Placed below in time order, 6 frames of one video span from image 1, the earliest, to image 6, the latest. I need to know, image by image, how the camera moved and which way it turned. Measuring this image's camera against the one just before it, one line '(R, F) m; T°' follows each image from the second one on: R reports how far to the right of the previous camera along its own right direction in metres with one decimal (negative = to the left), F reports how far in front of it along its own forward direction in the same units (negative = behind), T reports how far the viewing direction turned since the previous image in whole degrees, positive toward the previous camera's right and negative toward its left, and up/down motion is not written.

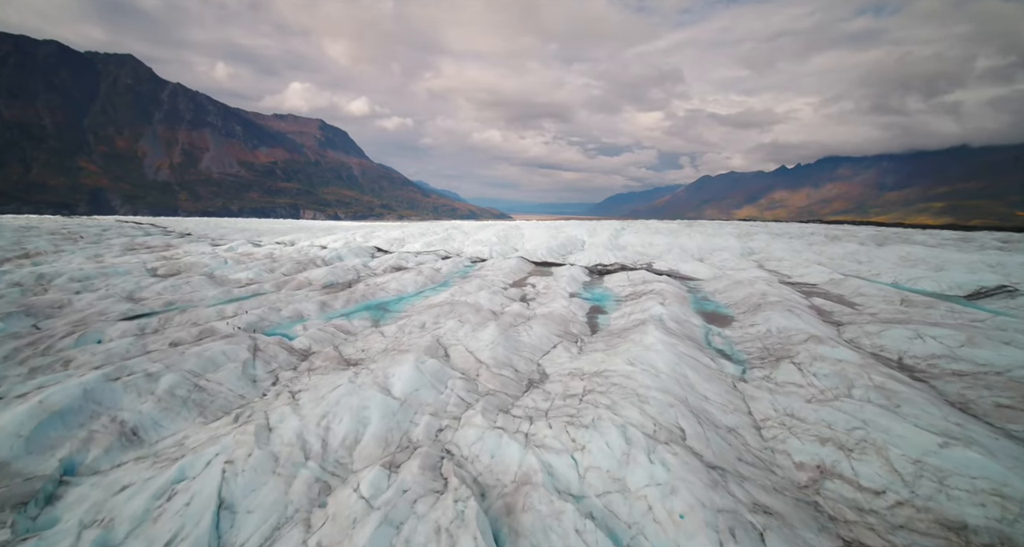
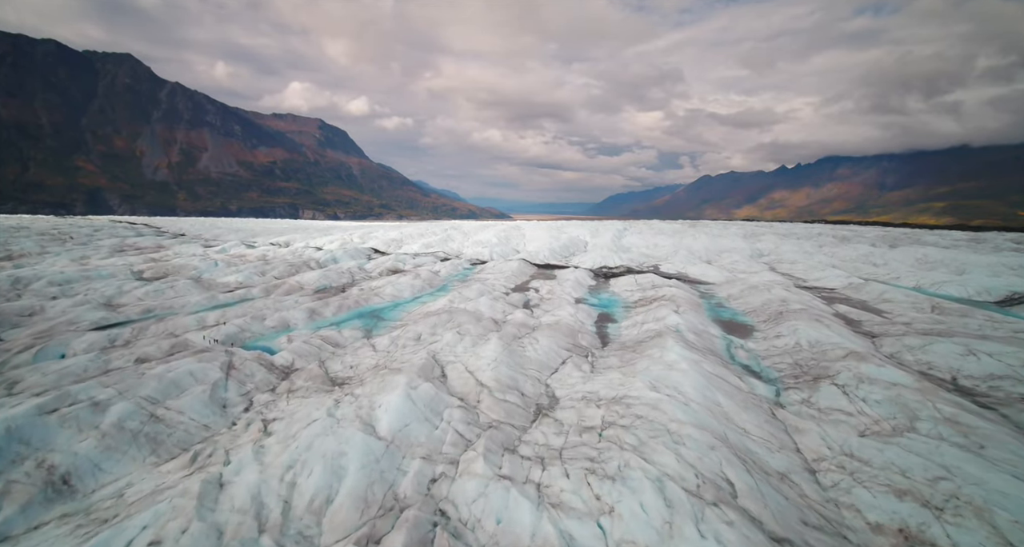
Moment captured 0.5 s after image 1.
(-0.2, +2.0) m; 0°
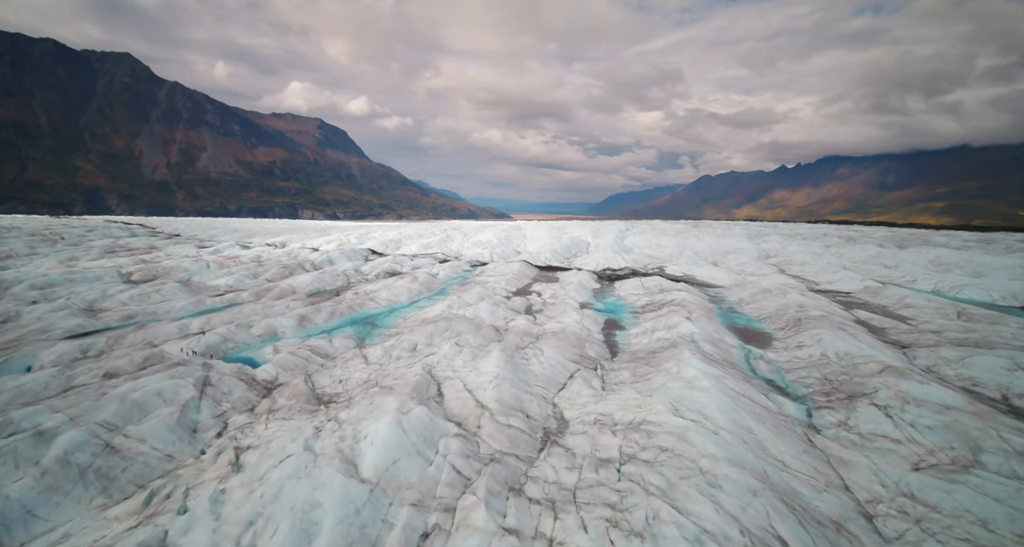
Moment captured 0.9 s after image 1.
(-0.1, +1.6) m; 0°
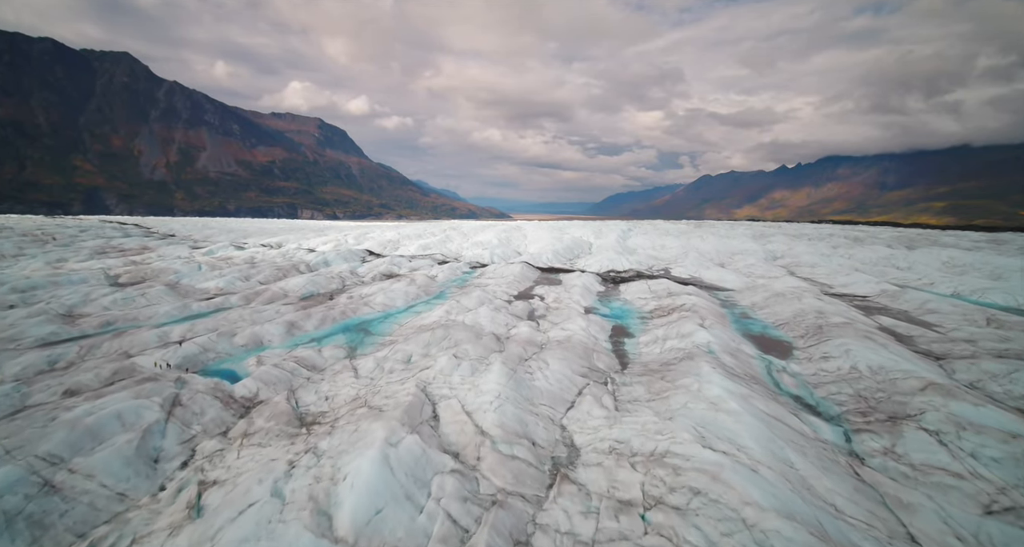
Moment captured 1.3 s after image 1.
(-0.1, +1.6) m; 0°
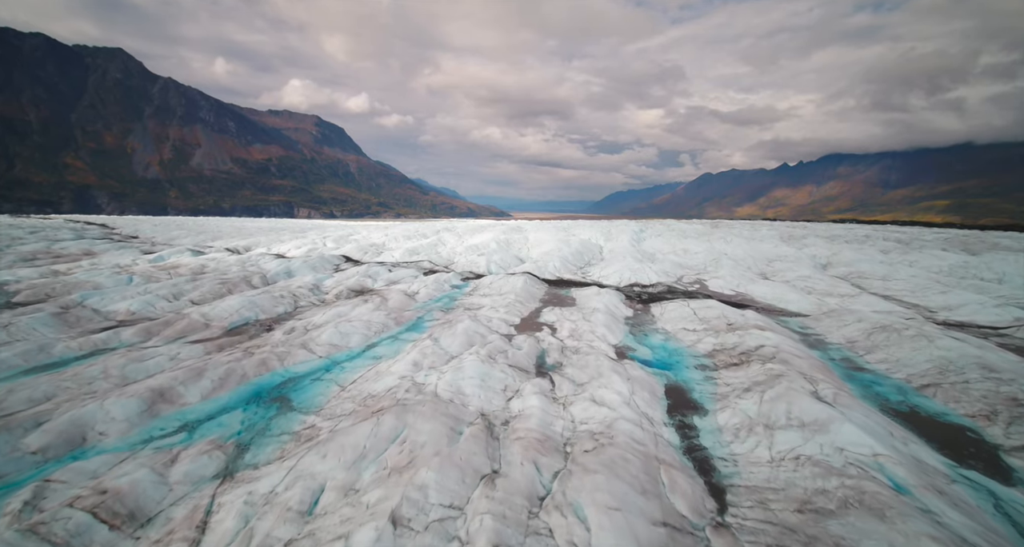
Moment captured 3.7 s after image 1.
(0.0, +9.3) m; 0°
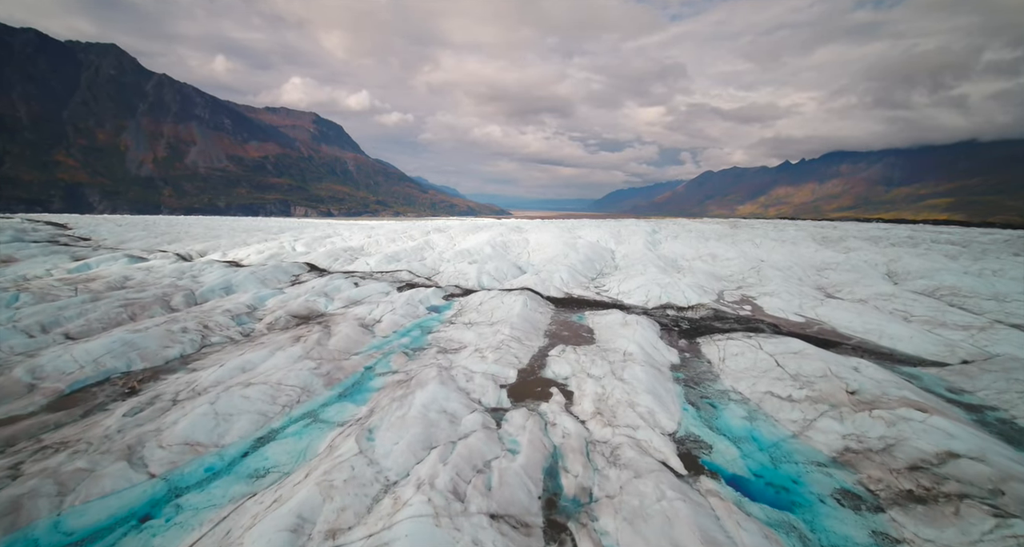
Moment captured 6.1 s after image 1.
(+0.4, +9.4) m; 0°
